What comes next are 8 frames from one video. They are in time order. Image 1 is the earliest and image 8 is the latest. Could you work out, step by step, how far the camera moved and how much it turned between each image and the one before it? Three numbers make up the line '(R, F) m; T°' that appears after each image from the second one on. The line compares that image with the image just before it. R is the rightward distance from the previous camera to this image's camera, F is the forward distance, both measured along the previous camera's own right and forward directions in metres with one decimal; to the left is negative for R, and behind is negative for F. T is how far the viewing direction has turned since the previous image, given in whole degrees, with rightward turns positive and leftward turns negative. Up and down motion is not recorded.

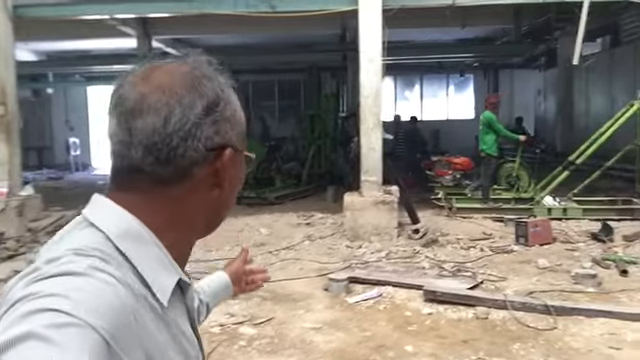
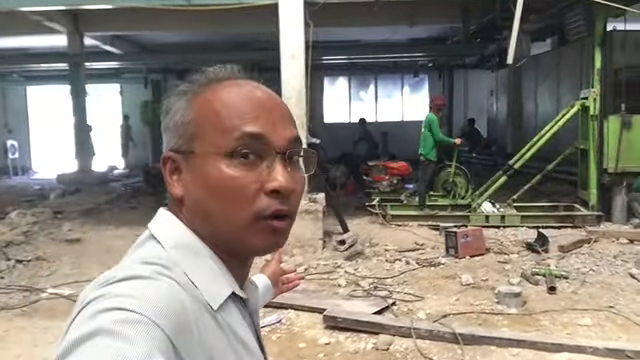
(+0.6, +0.5) m; +3°
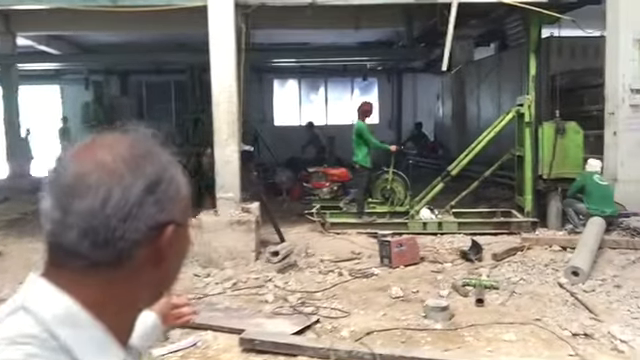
(+0.3, +0.2) m; +4°
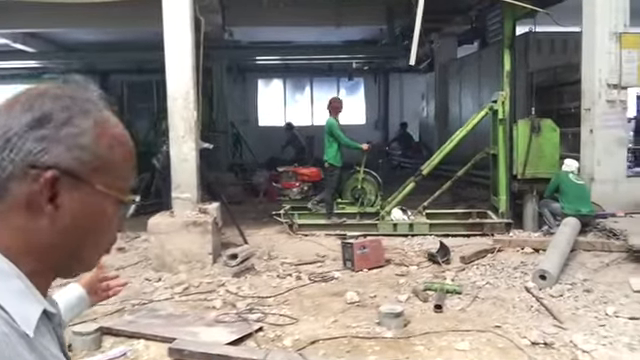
(+0.4, +0.3) m; 0°
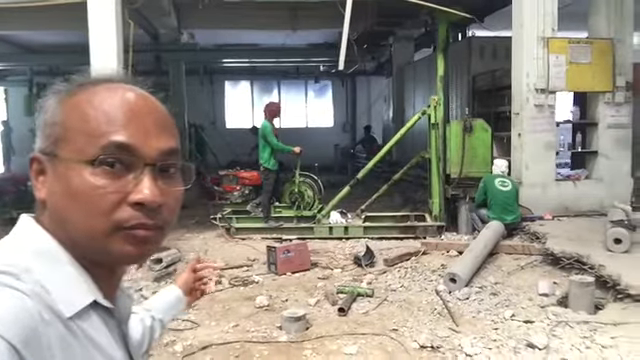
(+0.6, 0.0) m; +1°
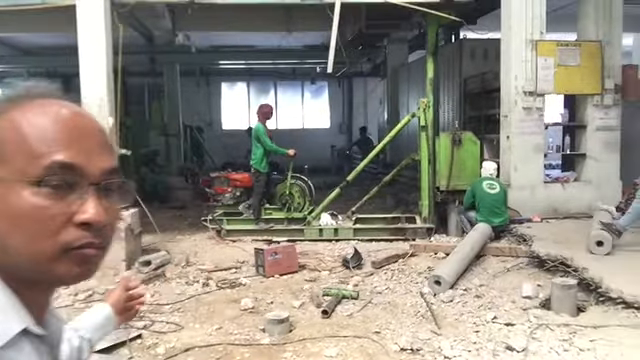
(+0.1, 0.0) m; 0°
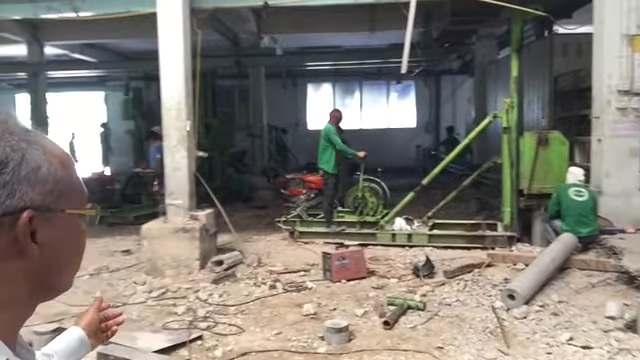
(+0.2, +0.1) m; -9°
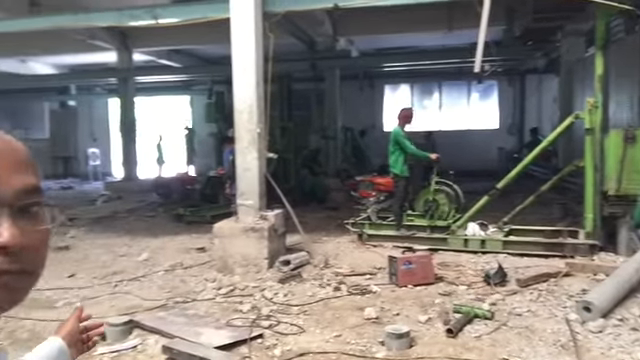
(+0.1, 0.0) m; -8°
